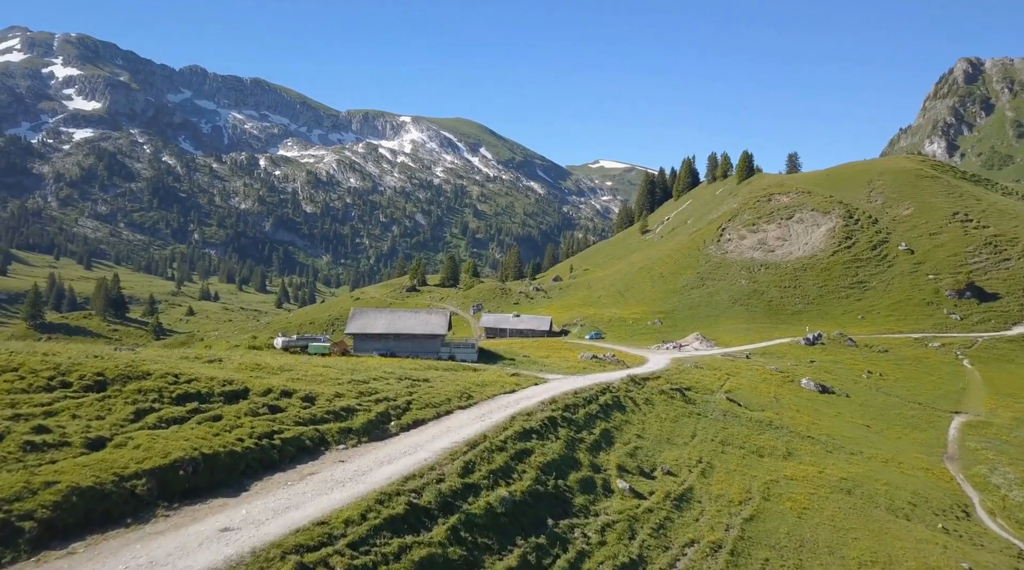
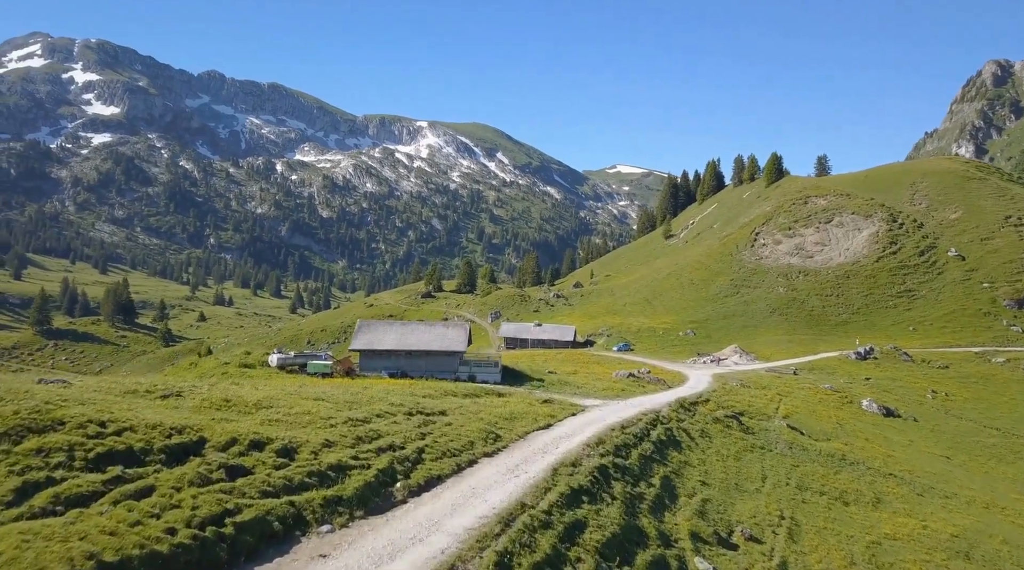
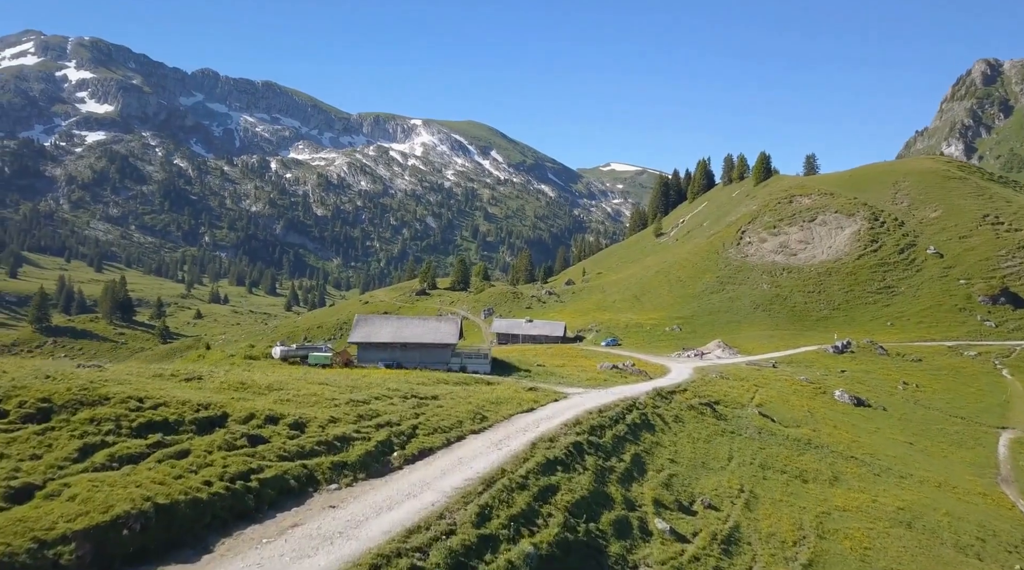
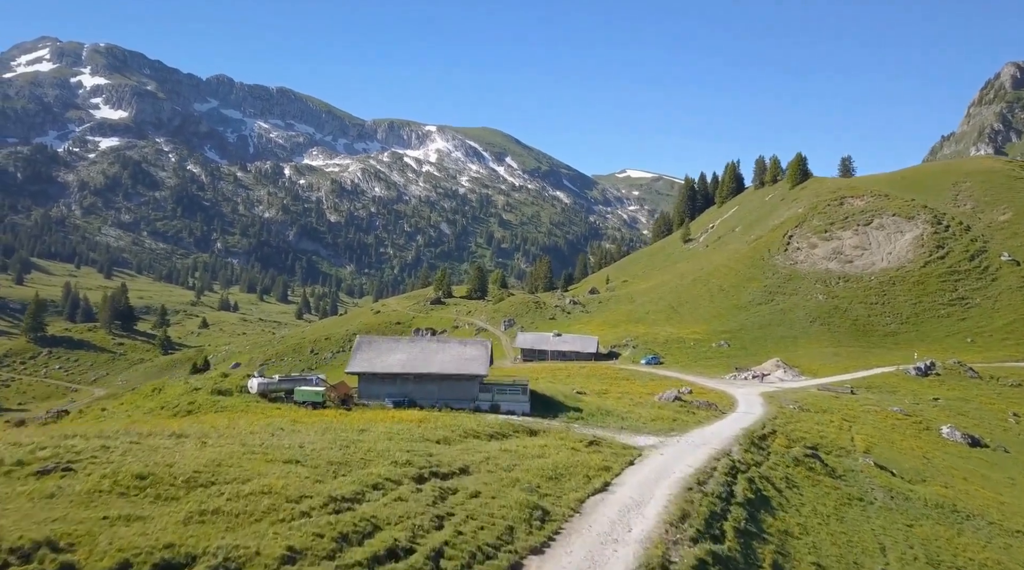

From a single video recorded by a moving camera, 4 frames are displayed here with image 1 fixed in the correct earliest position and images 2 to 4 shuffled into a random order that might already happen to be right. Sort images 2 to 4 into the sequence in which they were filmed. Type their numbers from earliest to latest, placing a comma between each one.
3, 2, 4
